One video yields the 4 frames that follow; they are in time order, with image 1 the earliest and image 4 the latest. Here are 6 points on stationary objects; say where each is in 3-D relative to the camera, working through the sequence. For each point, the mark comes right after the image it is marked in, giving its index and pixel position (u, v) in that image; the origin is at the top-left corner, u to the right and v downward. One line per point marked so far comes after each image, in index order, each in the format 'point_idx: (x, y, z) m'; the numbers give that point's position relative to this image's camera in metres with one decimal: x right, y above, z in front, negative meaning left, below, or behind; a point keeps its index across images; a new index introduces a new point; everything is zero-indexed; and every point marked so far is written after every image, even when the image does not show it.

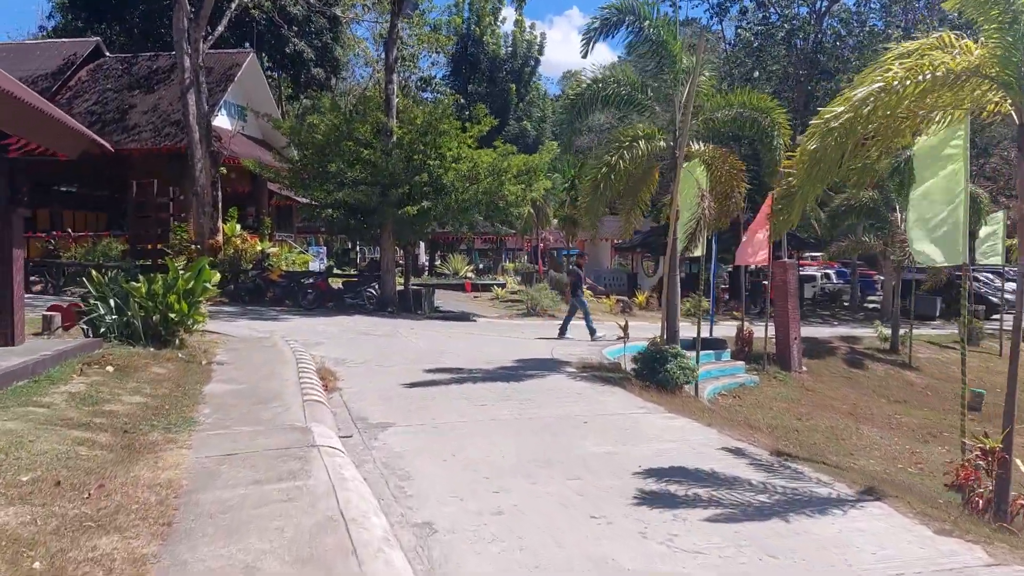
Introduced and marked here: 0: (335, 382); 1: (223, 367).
0: (-2.5, -1.3, +11.4) m
1: (-4.2, -1.2, +11.6) m
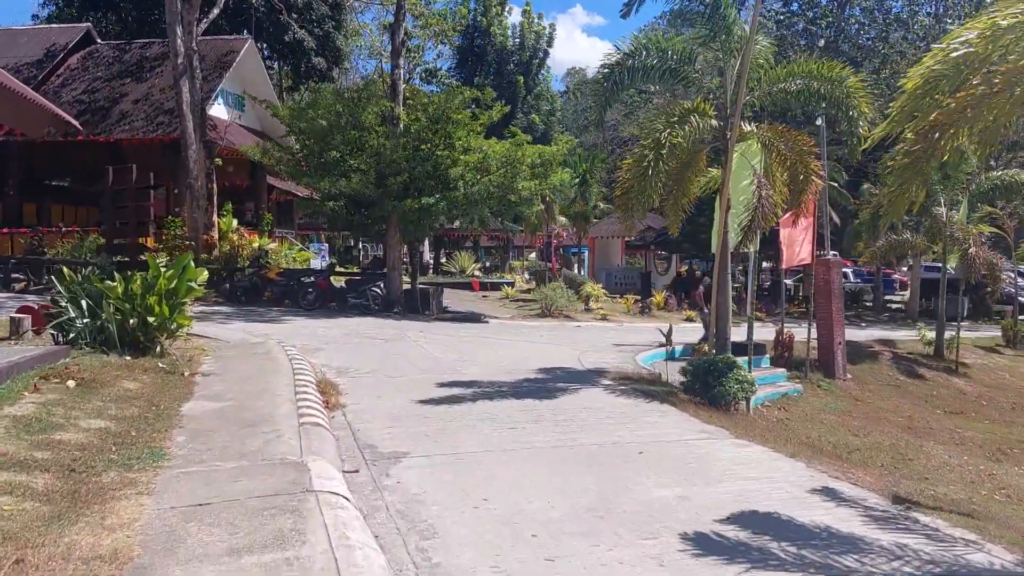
0: (-2.2, -1.3, +9.8) m
1: (-3.8, -1.2, +10.0) m
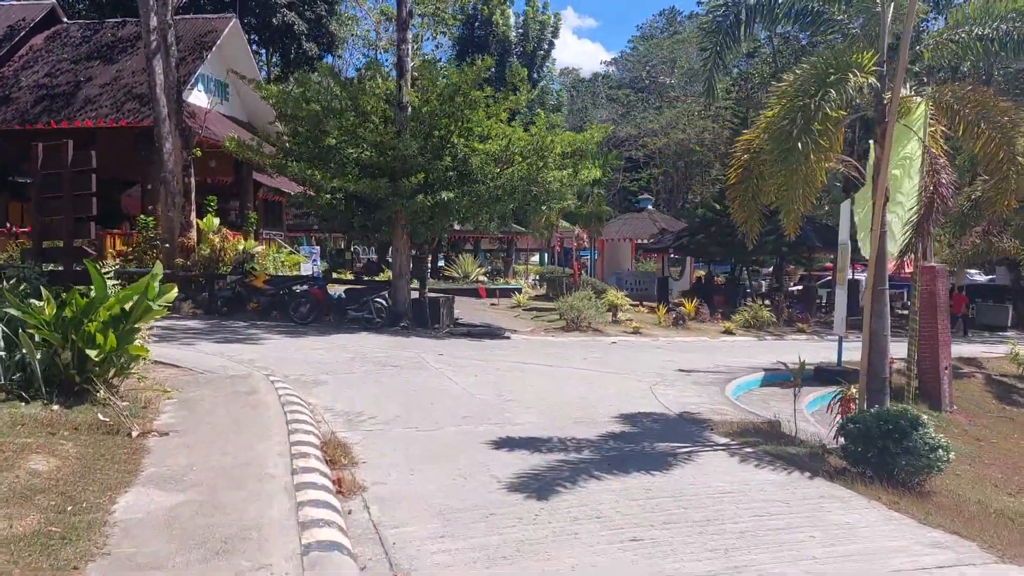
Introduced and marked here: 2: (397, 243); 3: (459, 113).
0: (-1.4, -1.6, +6.8) m
1: (-3.1, -1.4, +7.0) m
2: (-2.8, +1.1, +19.5) m
3: (-1.3, +4.1, +18.8) m
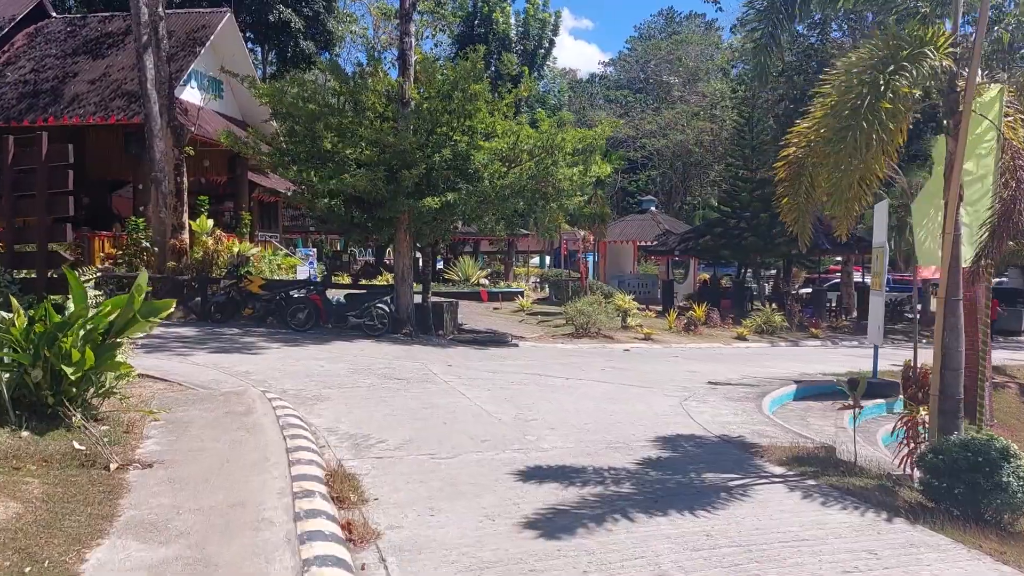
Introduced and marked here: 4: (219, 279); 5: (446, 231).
0: (-1.1, -1.6, +6.0) m
1: (-2.8, -1.5, +6.1) m
2: (-2.7, +1.0, +18.7) m
3: (-1.1, +4.0, +17.9) m
4: (-6.9, +0.2, +18.7) m
5: (-1.5, +1.3, +18.3) m
